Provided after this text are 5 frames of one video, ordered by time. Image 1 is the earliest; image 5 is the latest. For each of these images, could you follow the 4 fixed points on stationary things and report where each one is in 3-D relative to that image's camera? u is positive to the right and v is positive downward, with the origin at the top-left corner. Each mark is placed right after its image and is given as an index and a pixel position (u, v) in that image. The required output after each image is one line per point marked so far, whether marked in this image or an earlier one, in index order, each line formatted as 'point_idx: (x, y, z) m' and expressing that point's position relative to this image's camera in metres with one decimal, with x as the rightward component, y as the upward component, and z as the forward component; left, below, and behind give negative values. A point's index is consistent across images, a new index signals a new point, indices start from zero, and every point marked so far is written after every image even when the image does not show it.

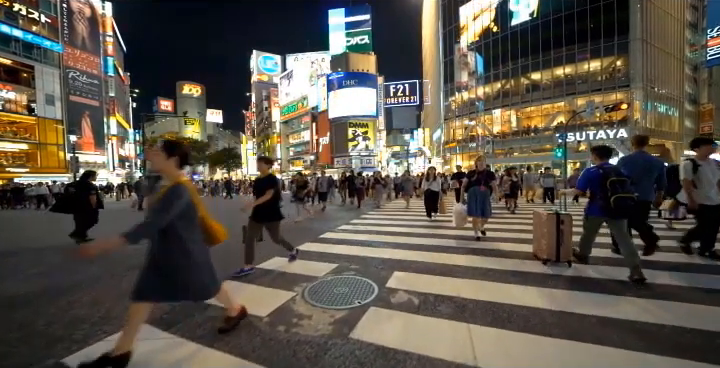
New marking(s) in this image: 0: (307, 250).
0: (-1.0, -1.3, +7.2) m
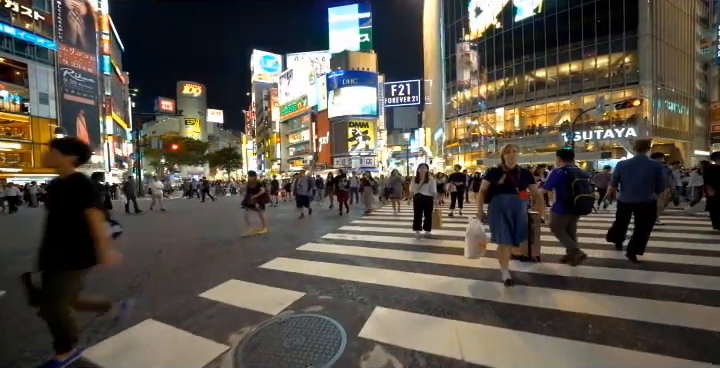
0: (-1.3, -1.3, +5.8) m
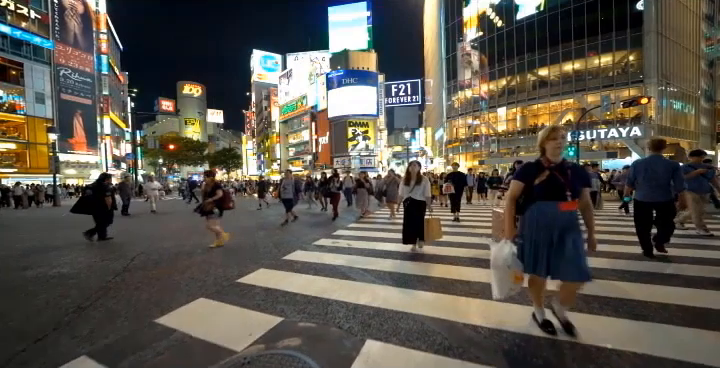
0: (-1.4, -1.4, +5.0) m
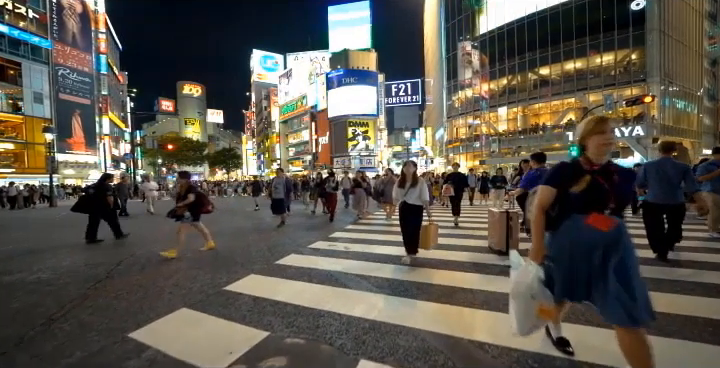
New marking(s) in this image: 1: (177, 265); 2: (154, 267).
0: (-1.5, -1.4, +4.7) m
1: (-3.1, -1.4, +6.4) m
2: (-3.5, -1.4, +6.4) m
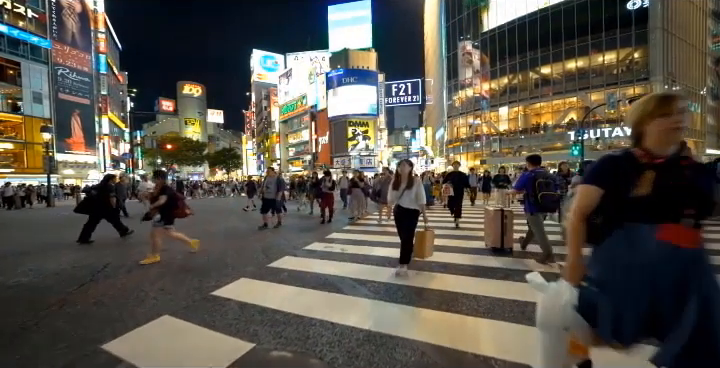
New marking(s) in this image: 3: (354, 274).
0: (-1.5, -1.3, +4.4) m
1: (-3.2, -1.4, +6.1) m
2: (-3.6, -1.4, +6.1) m
3: (-0.1, -1.3, +5.3) m
